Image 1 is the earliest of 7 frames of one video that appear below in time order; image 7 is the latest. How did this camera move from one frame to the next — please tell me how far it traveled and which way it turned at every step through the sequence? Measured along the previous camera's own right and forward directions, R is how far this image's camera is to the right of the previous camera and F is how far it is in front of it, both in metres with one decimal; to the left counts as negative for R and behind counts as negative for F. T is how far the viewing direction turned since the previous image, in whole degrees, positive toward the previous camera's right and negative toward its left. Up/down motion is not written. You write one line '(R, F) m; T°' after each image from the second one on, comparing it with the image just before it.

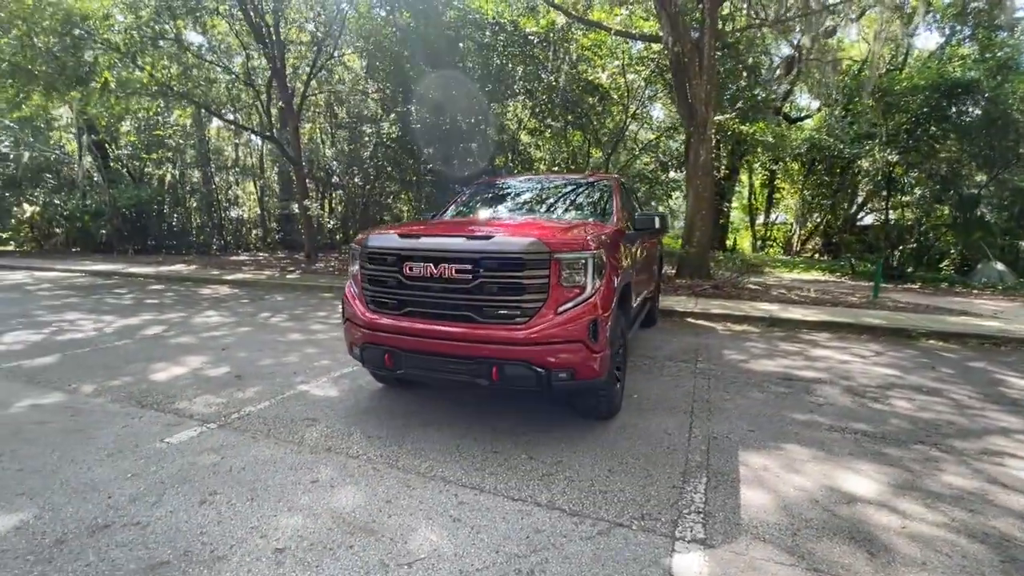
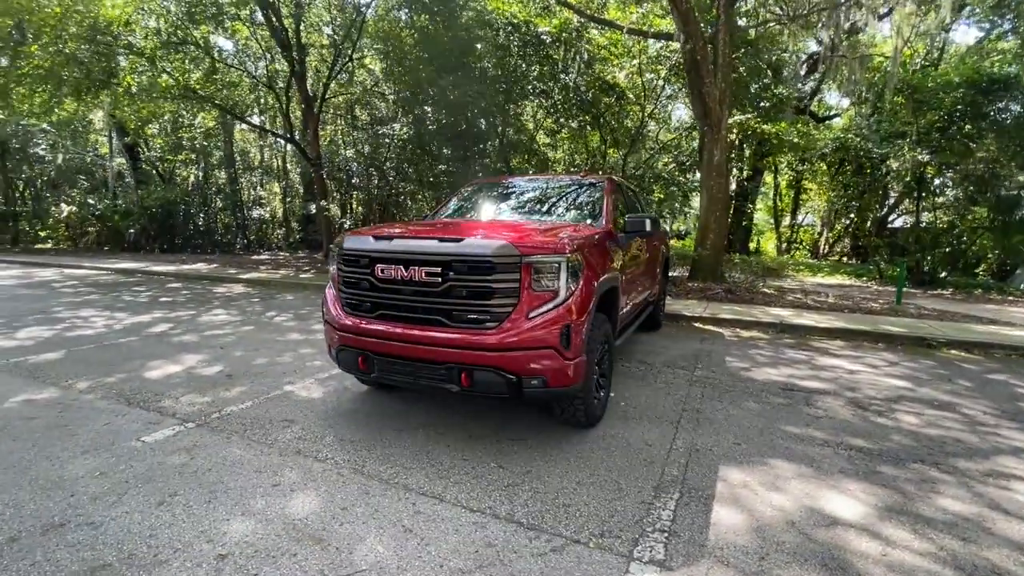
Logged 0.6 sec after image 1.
(+0.4, +0.1) m; -3°
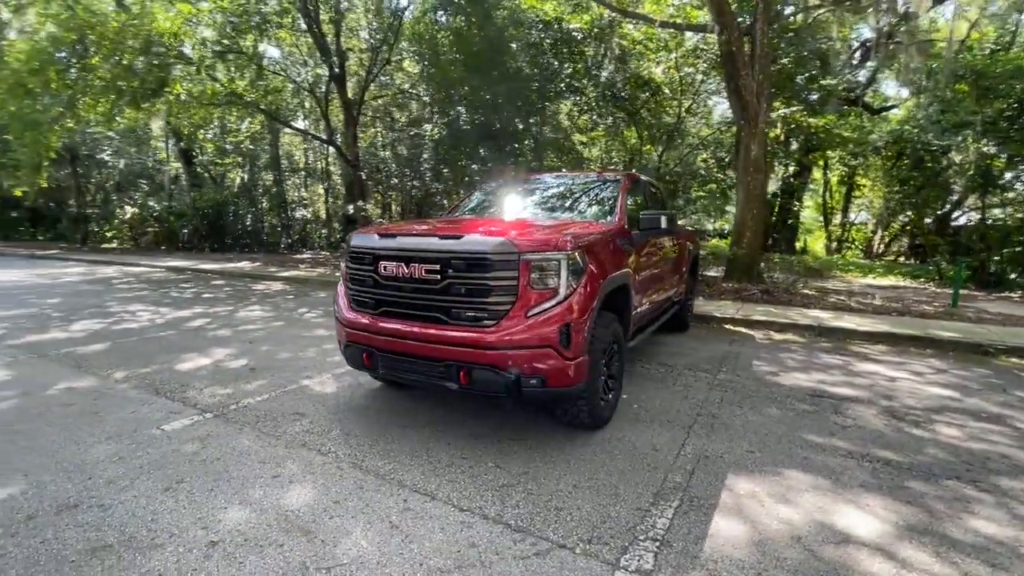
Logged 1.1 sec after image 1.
(+0.3, +0.1) m; -5°
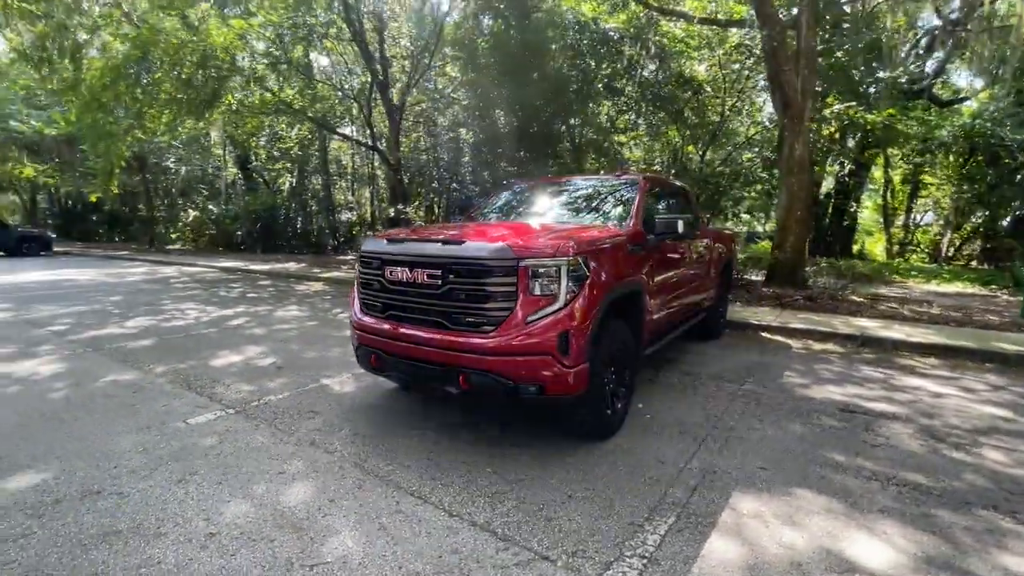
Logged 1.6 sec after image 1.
(+0.3, 0.0) m; -6°
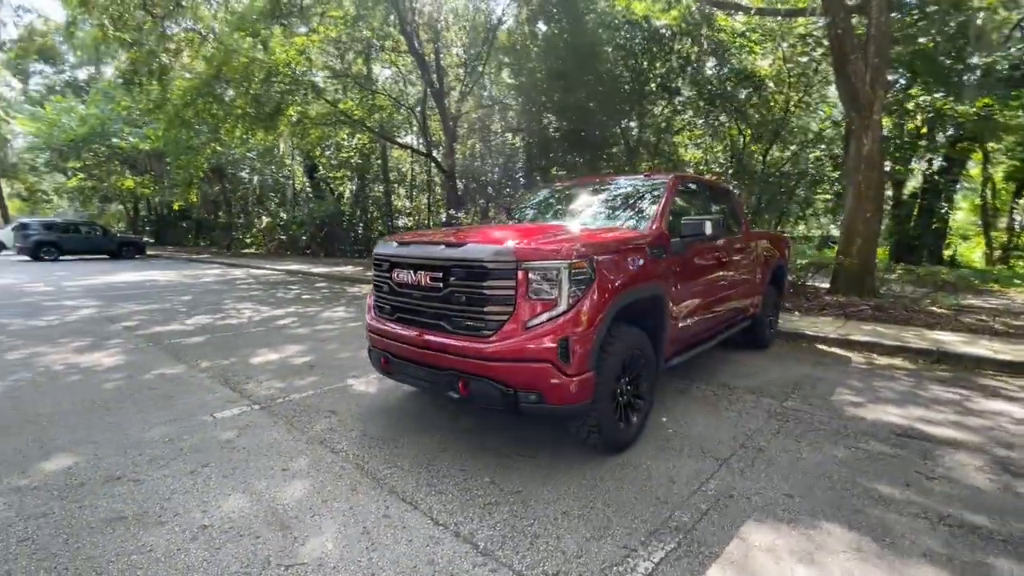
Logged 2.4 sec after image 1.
(+0.4, +0.2) m; -7°
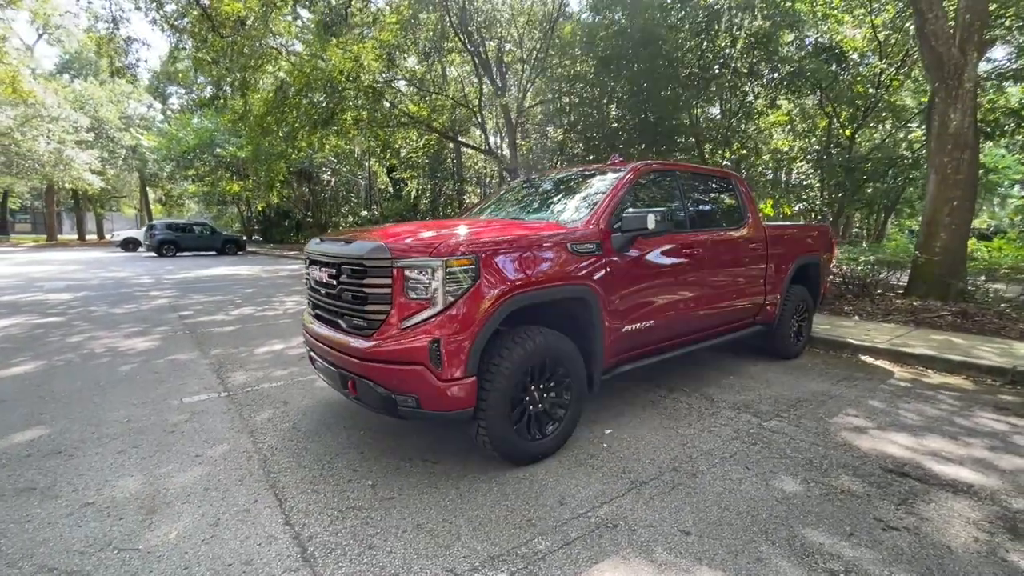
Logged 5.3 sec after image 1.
(+1.3, +0.4) m; -12°
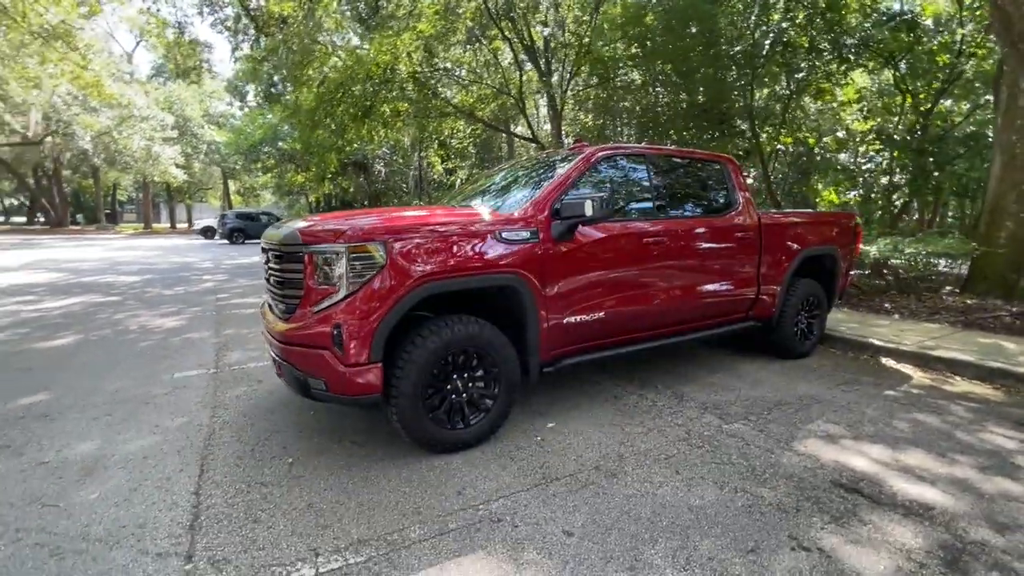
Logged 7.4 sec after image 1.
(+1.0, +0.2) m; -8°
